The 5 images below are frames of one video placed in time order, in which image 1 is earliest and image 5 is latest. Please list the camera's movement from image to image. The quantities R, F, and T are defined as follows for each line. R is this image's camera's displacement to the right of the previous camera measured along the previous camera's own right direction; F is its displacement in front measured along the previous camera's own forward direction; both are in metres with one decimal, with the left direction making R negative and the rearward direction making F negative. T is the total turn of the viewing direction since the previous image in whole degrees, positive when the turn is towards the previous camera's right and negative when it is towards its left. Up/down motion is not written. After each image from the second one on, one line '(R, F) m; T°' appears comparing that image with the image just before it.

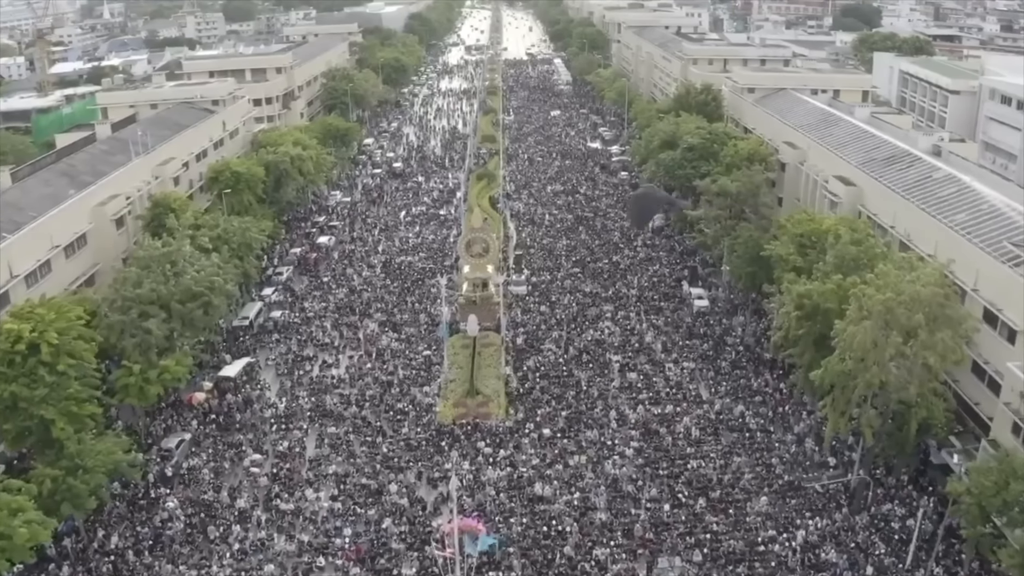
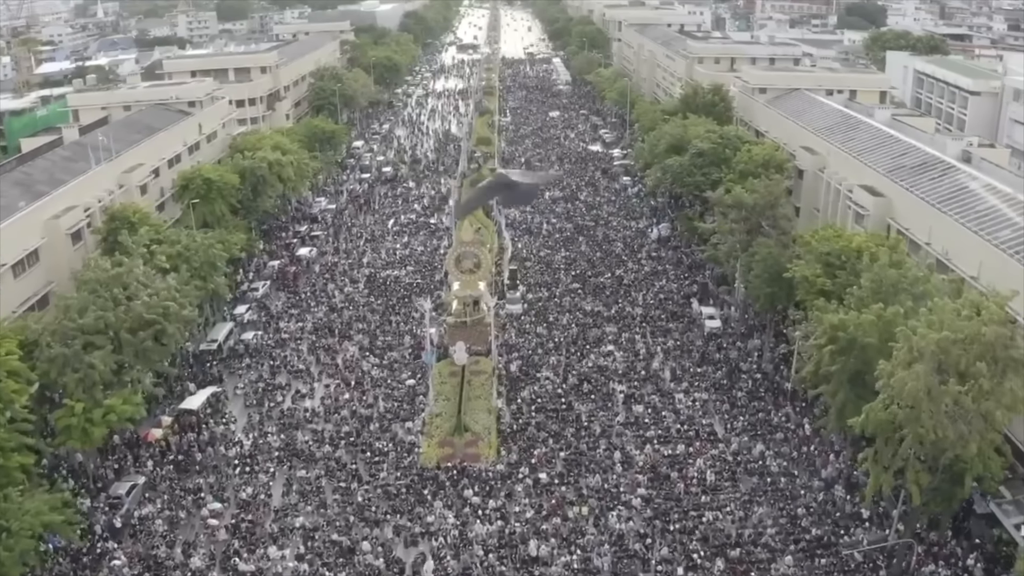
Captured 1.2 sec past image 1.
(+0.3, +3.8) m; 0°
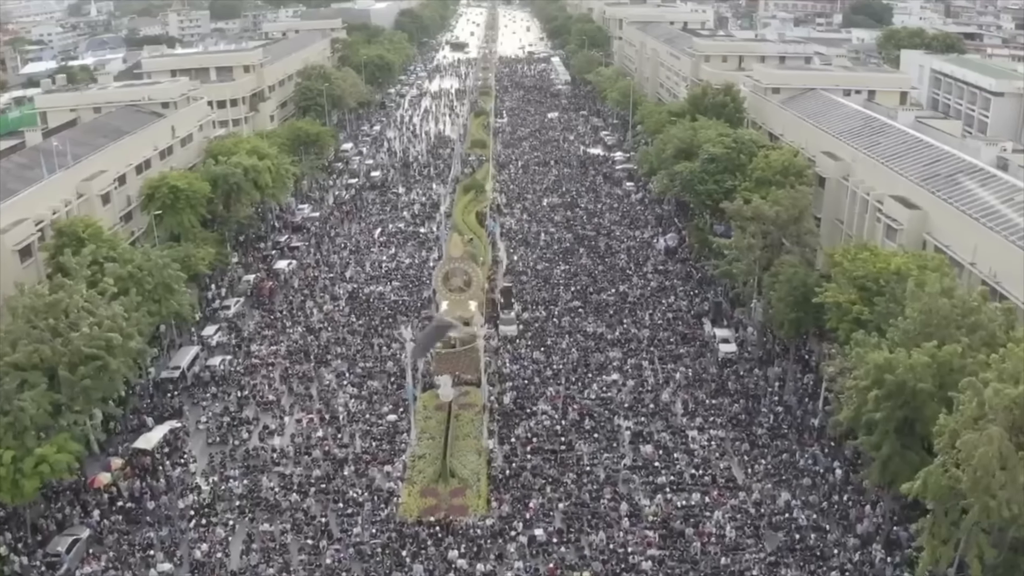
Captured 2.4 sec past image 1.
(+0.2, +3.8) m; 0°
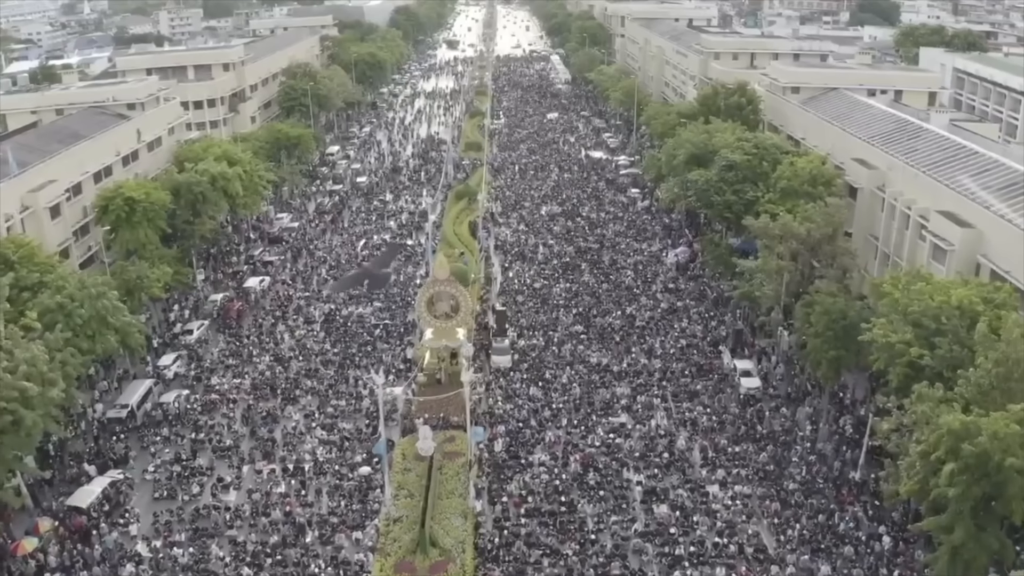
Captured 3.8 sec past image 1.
(+0.3, +4.3) m; 0°
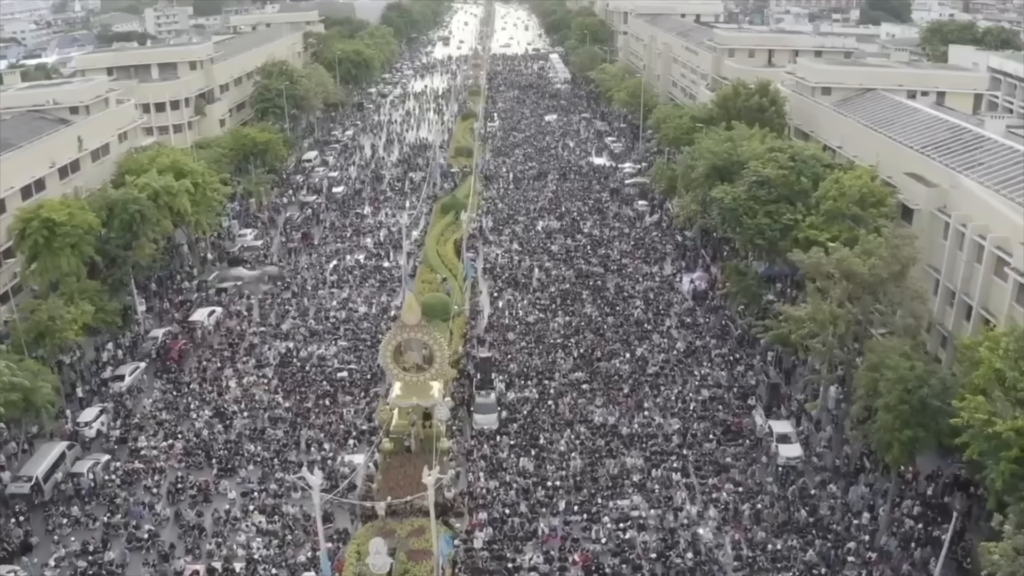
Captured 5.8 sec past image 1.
(+0.4, +5.8) m; 0°
